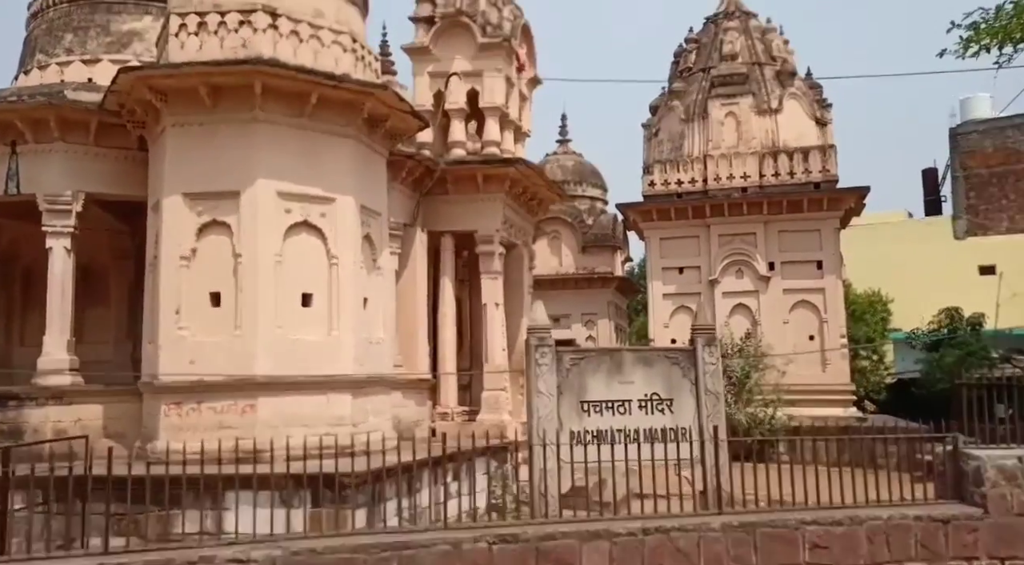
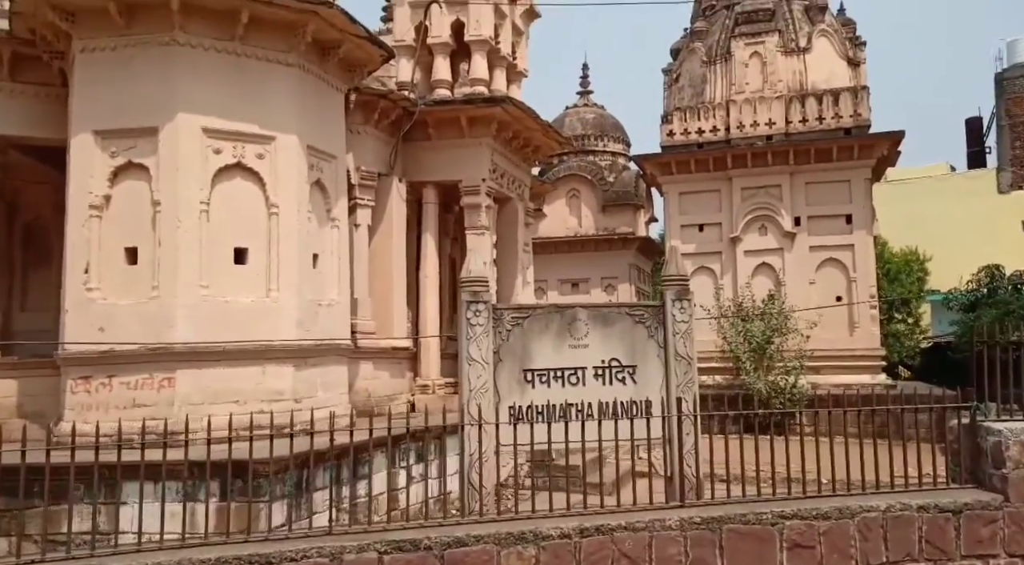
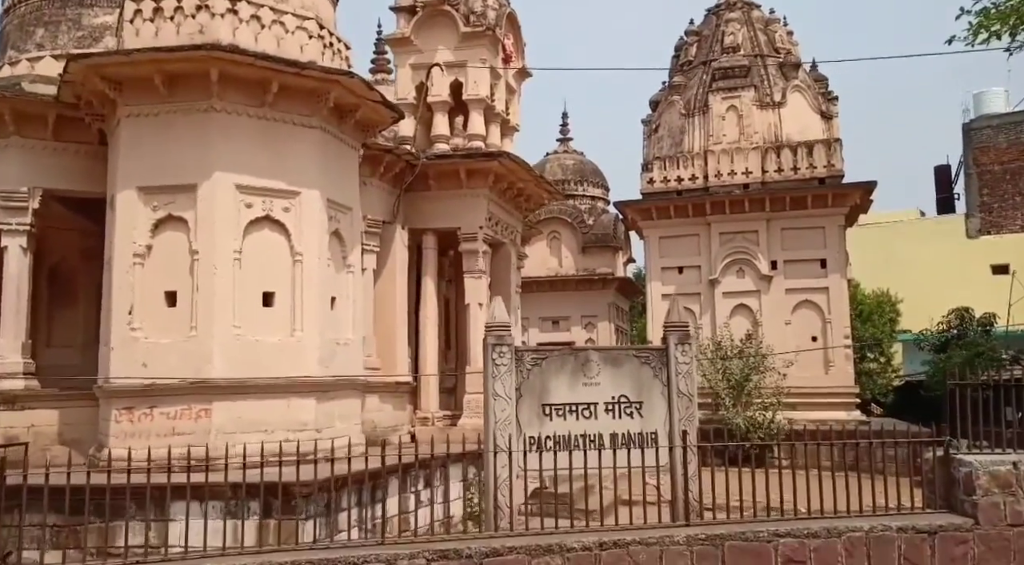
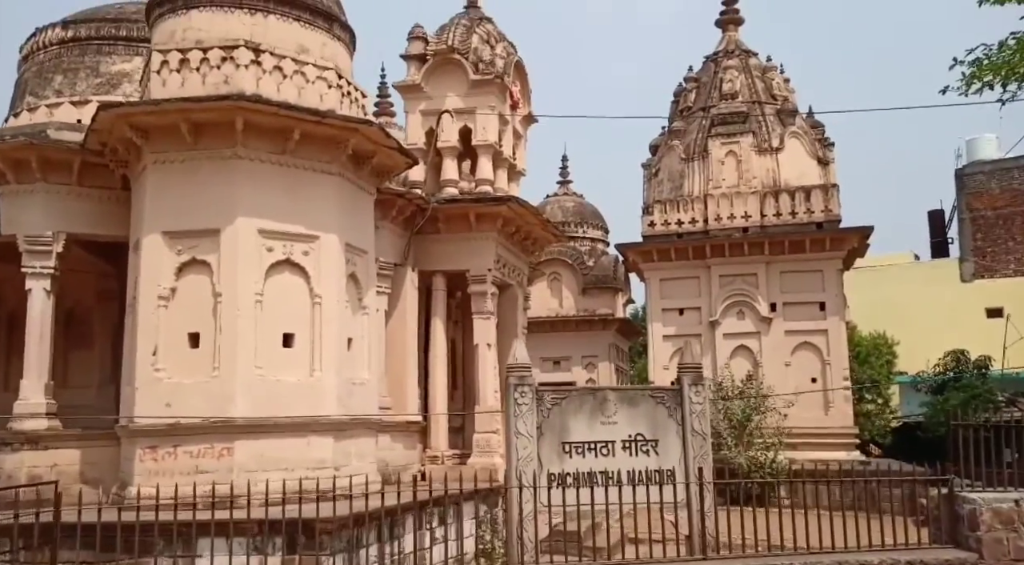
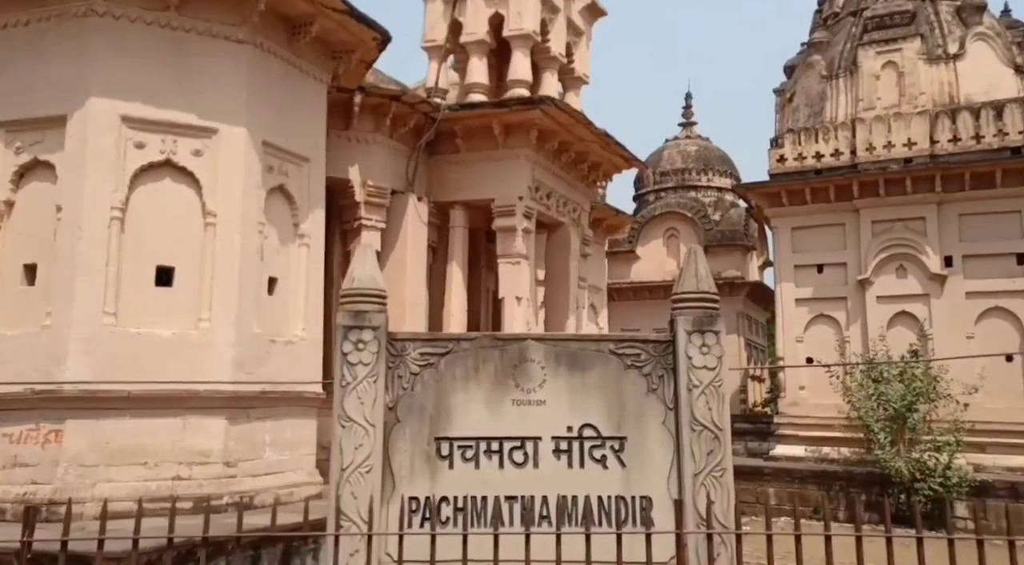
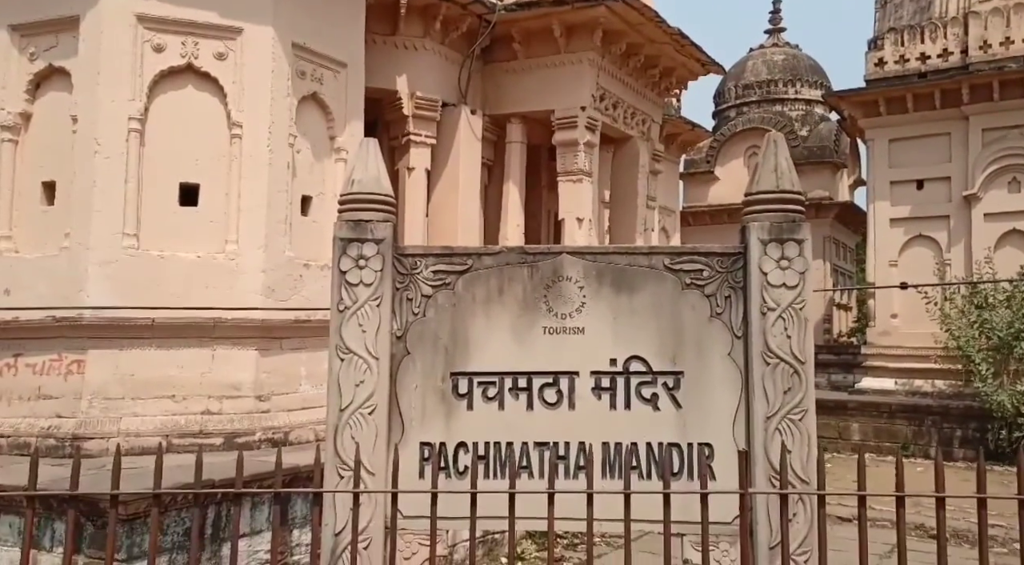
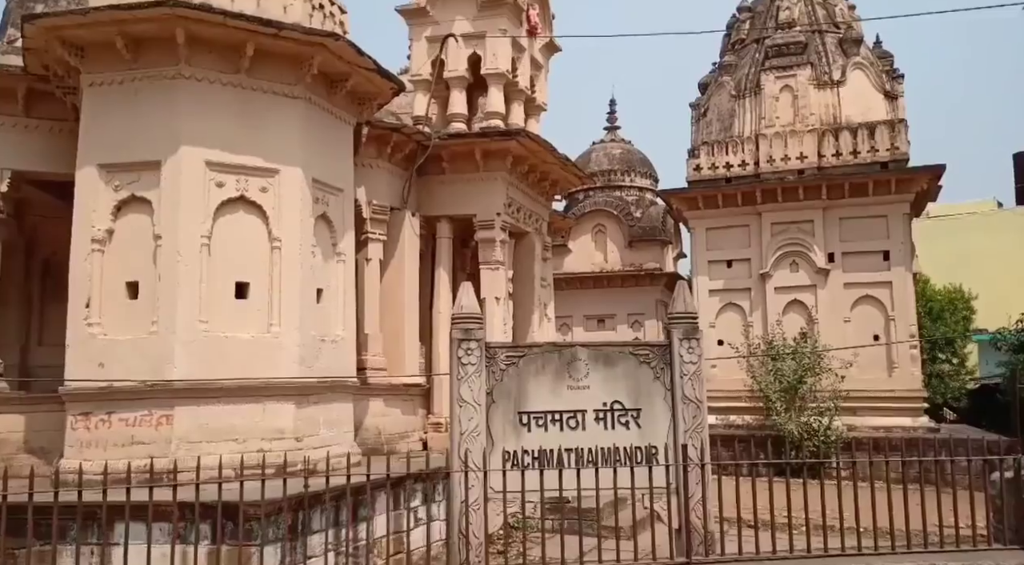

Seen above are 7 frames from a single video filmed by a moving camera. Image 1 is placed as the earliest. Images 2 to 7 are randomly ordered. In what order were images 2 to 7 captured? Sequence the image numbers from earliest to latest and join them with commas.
4, 3, 2, 7, 5, 6
